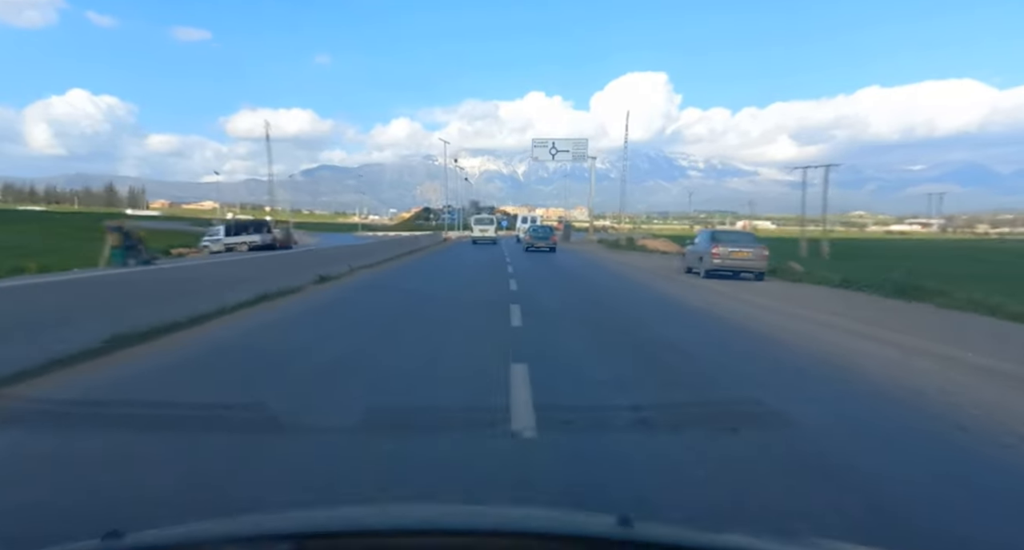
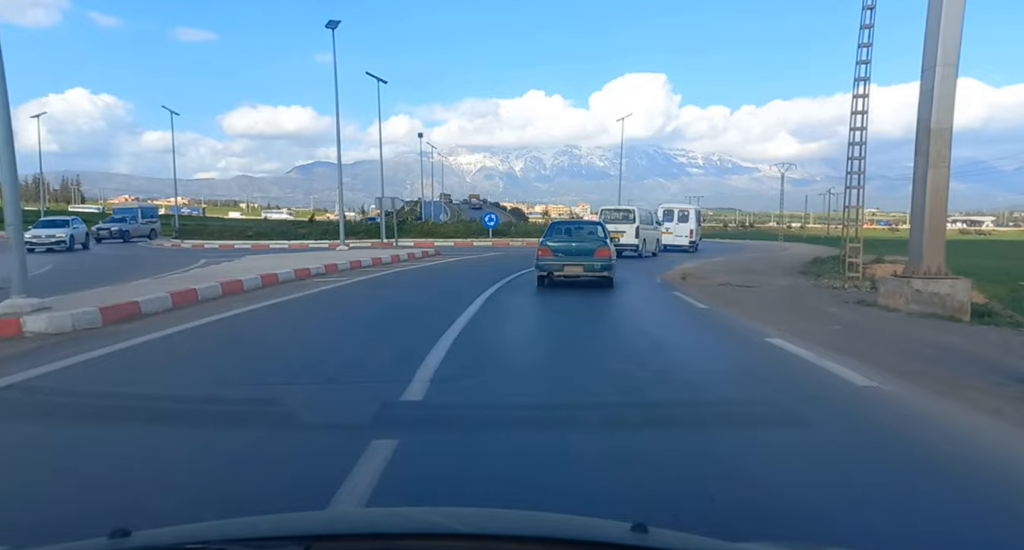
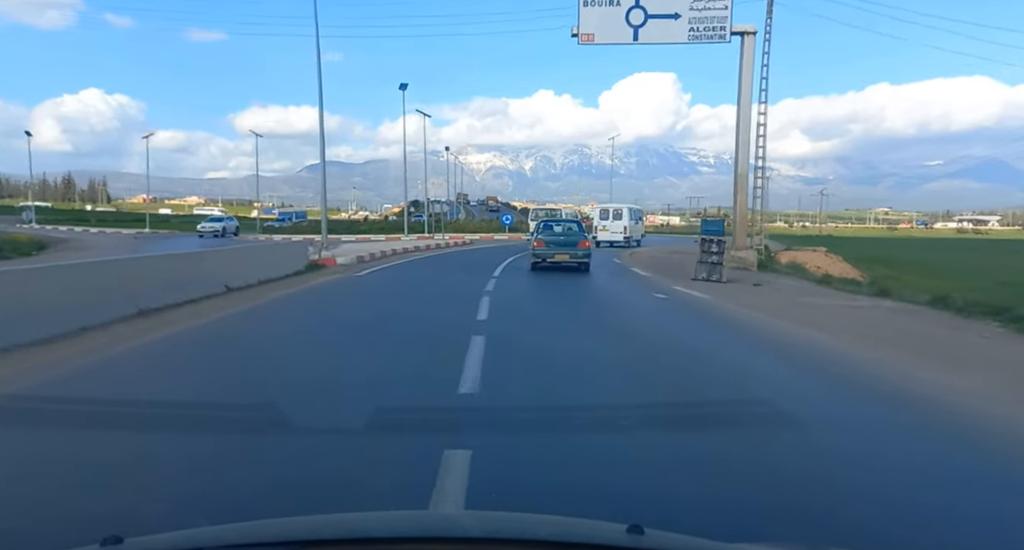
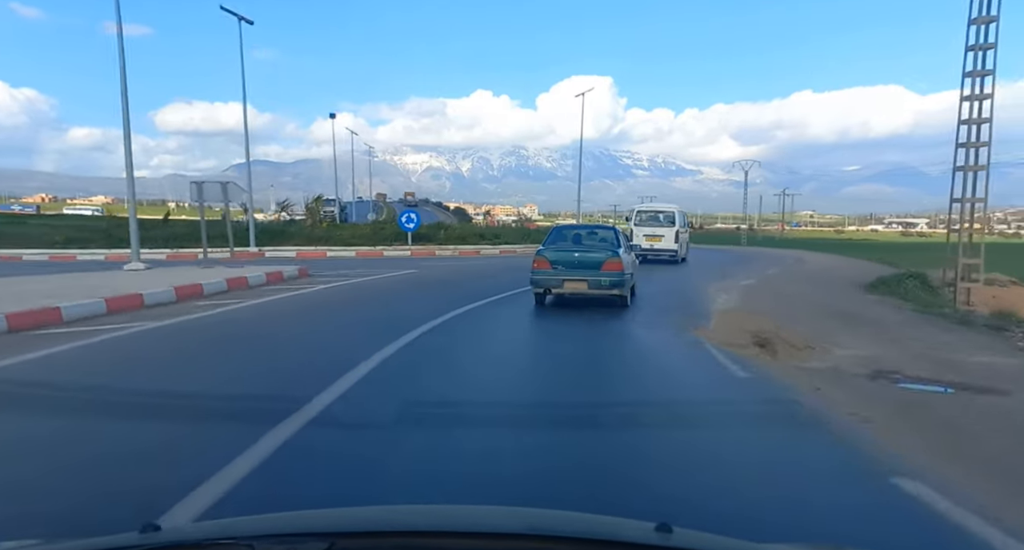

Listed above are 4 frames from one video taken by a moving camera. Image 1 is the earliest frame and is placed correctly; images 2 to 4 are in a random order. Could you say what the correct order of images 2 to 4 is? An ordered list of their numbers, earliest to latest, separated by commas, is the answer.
3, 2, 4
